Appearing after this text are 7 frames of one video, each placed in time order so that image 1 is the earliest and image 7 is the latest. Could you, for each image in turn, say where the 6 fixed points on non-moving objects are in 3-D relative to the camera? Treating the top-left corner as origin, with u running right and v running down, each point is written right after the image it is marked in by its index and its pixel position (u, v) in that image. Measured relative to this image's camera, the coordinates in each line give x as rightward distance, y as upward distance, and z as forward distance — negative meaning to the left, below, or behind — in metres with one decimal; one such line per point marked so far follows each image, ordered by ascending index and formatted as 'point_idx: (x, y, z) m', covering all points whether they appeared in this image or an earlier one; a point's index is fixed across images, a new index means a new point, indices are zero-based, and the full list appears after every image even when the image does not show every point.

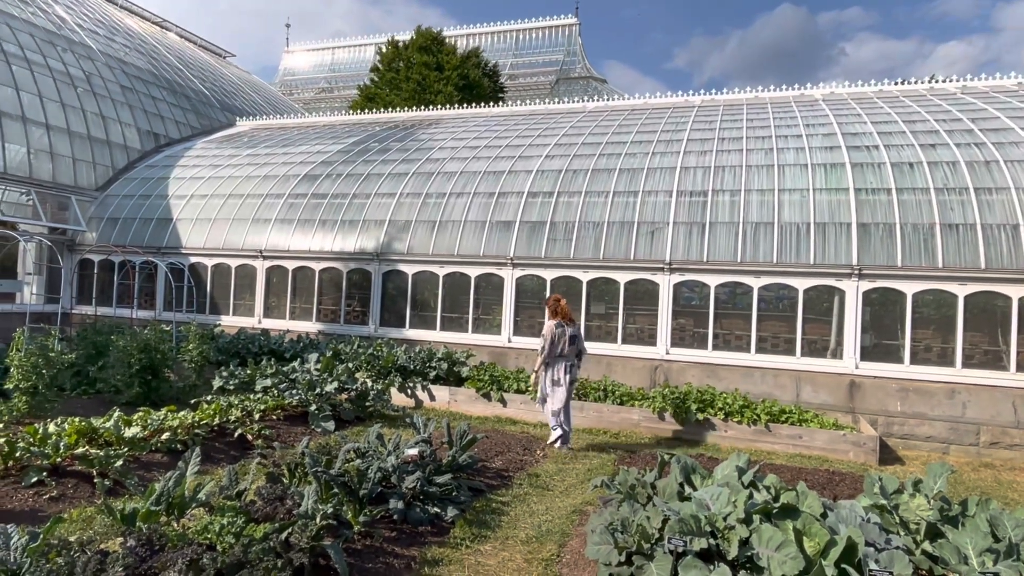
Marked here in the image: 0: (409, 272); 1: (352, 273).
0: (-2.0, +0.3, +12.9) m
1: (-3.3, +0.3, +13.3) m
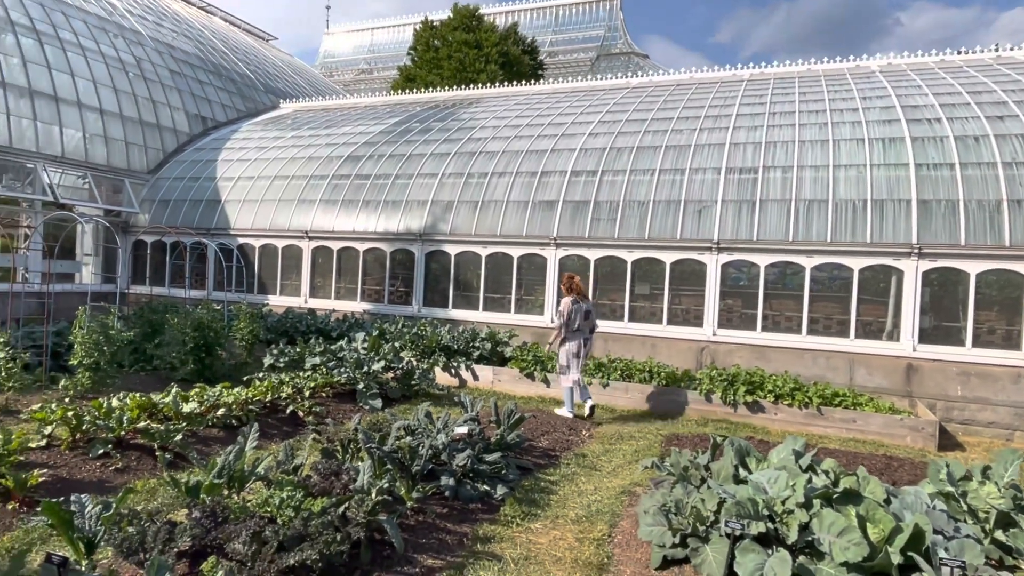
0: (-1.2, +0.7, +12.9) m
1: (-2.4, +0.7, +13.4) m
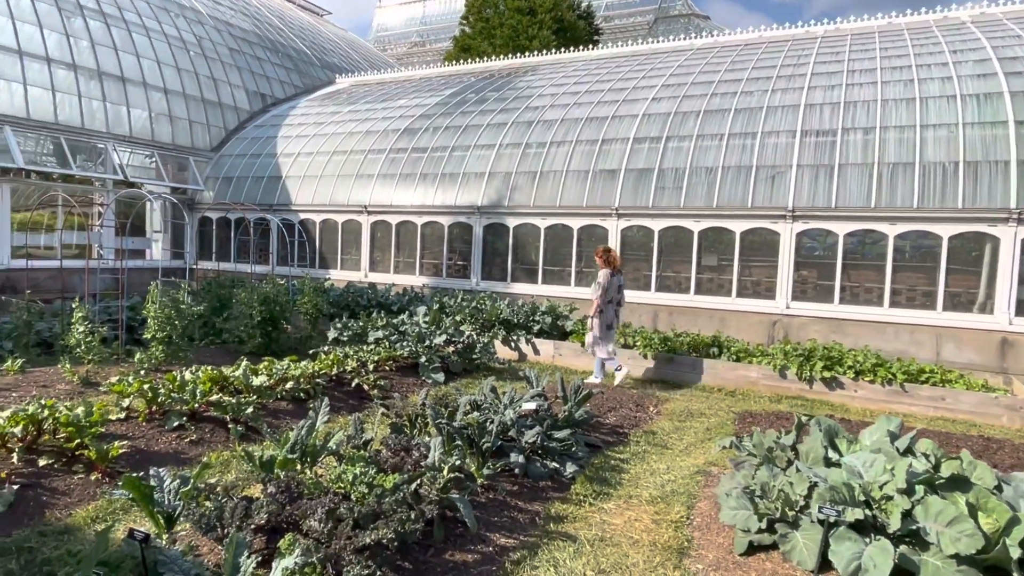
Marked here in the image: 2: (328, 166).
0: (0.0, +1.2, +12.7) m
1: (-1.2, +1.3, +13.3) m
2: (-4.4, +2.9, +15.6) m
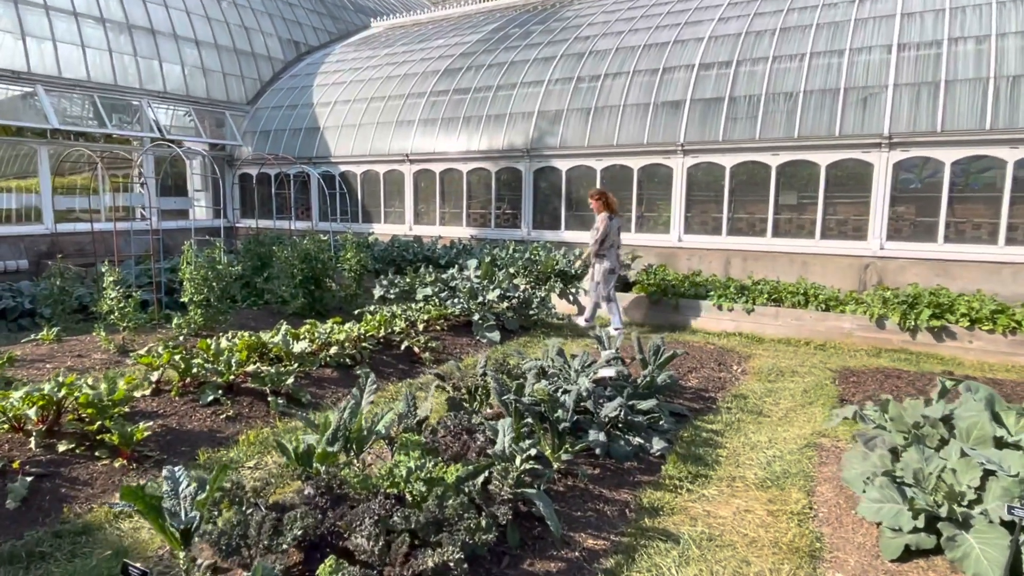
0: (+0.9, +2.2, +11.7) m
1: (-0.2, +2.2, +12.4) m
2: (-3.3, +4.0, +14.7) m
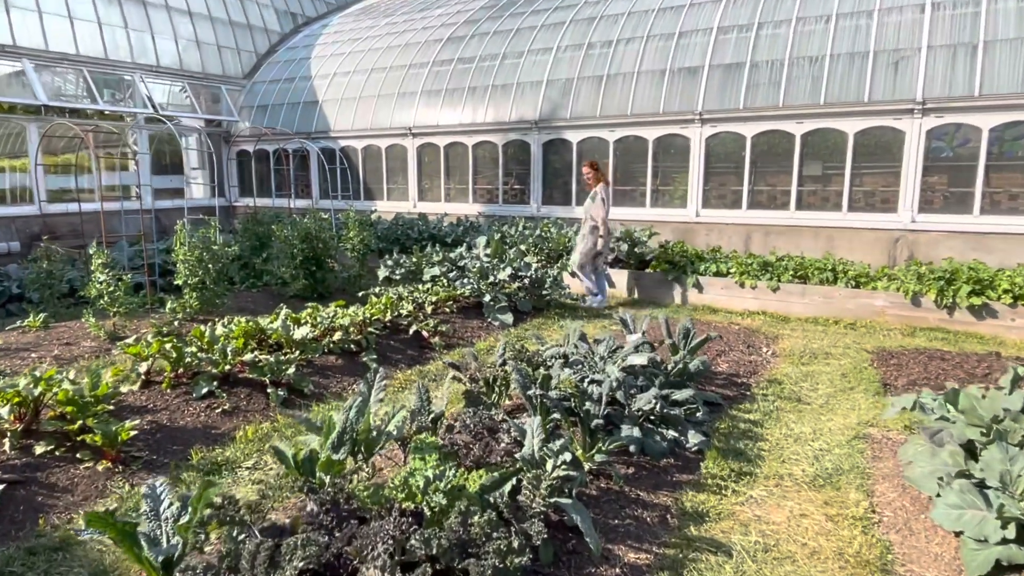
0: (+1.1, +2.6, +11.2) m
1: (0.0, +2.6, +11.9) m
2: (-3.2, +4.4, +14.2) m
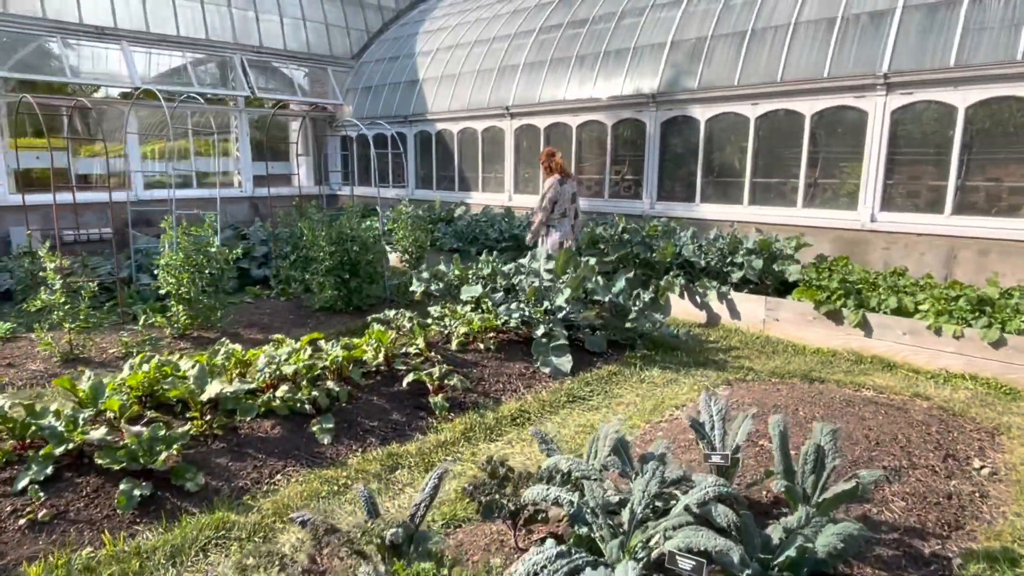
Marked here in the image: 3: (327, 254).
0: (+2.5, +2.3, +8.6) m
1: (+1.6, +2.4, +9.5) m
2: (-0.8, +4.4, +12.4) m
3: (-2.0, +0.4, +6.9) m
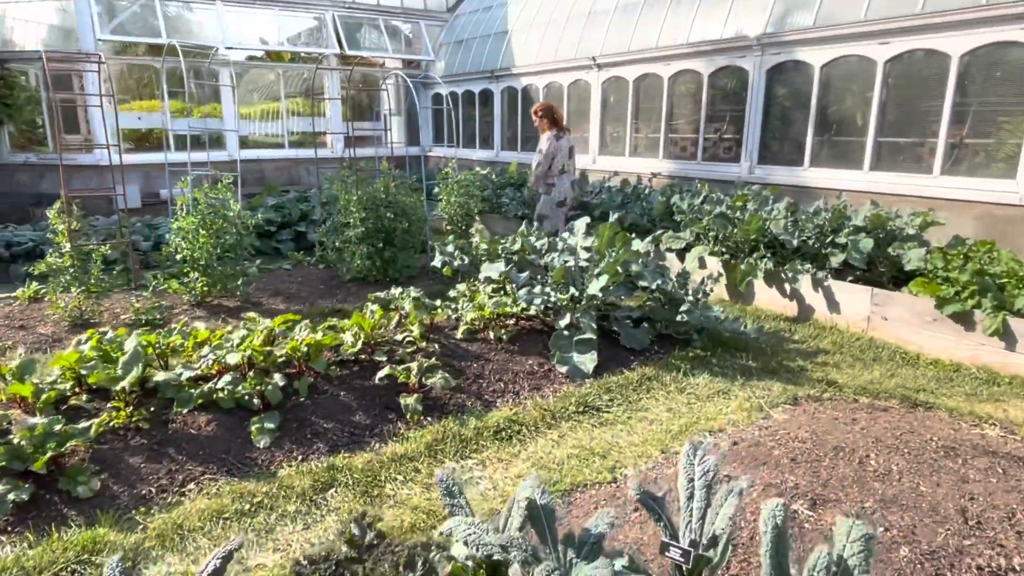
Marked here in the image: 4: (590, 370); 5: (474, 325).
0: (+3.3, +2.4, +7.0) m
1: (+2.6, +2.6, +8.1) m
2: (+0.8, +4.9, +11.3) m
3: (-1.5, +0.7, +6.3) m
4: (+0.5, -0.6, +4.3) m
5: (-0.3, -0.3, +4.6) m
